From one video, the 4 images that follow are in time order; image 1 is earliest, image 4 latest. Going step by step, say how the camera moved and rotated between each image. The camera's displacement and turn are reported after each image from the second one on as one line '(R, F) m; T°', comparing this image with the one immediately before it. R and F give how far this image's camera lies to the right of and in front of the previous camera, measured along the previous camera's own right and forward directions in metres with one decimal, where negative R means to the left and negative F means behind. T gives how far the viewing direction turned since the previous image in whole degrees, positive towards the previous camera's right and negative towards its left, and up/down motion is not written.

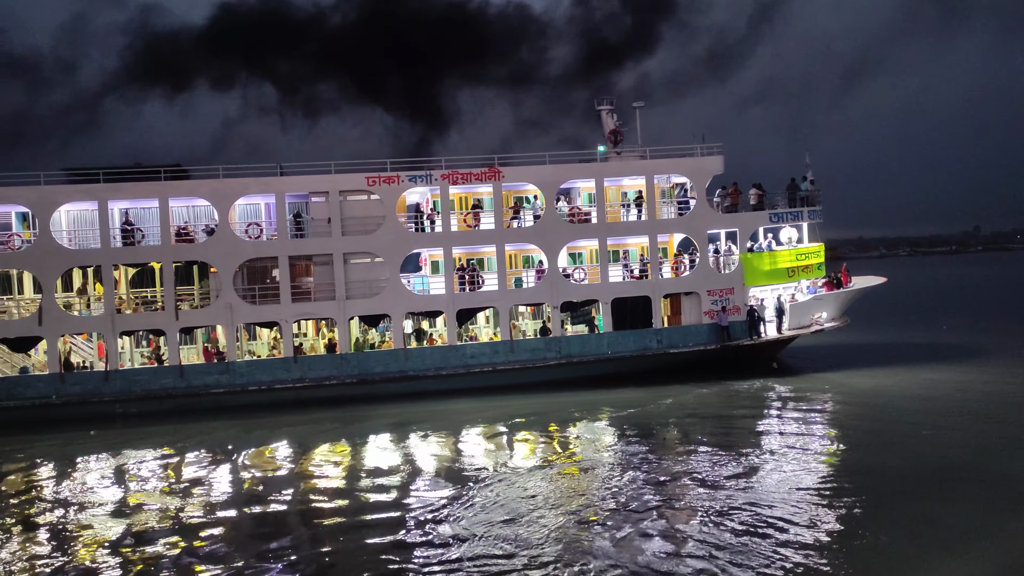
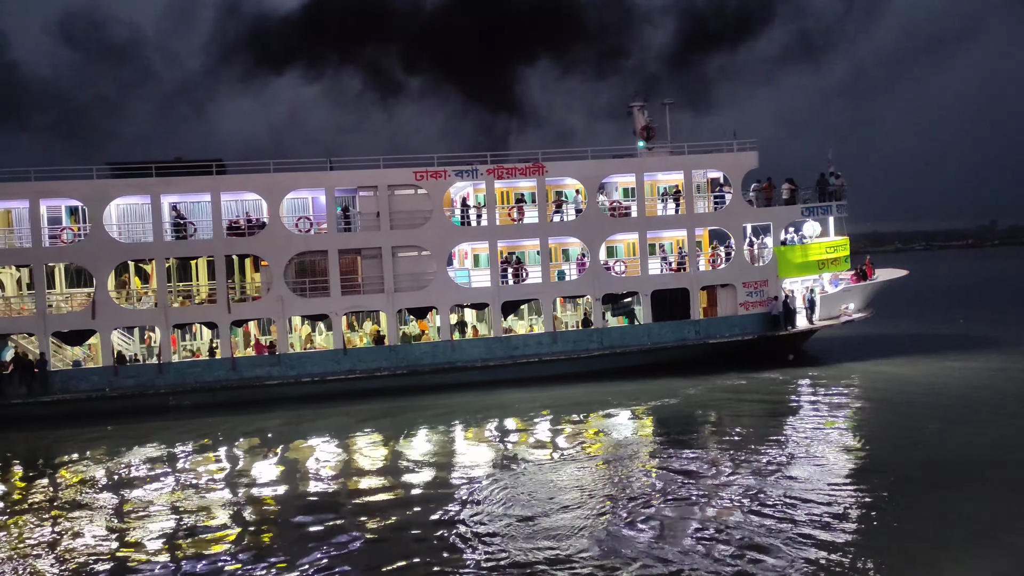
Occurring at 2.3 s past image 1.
(-1.7, -0.4) m; +1°
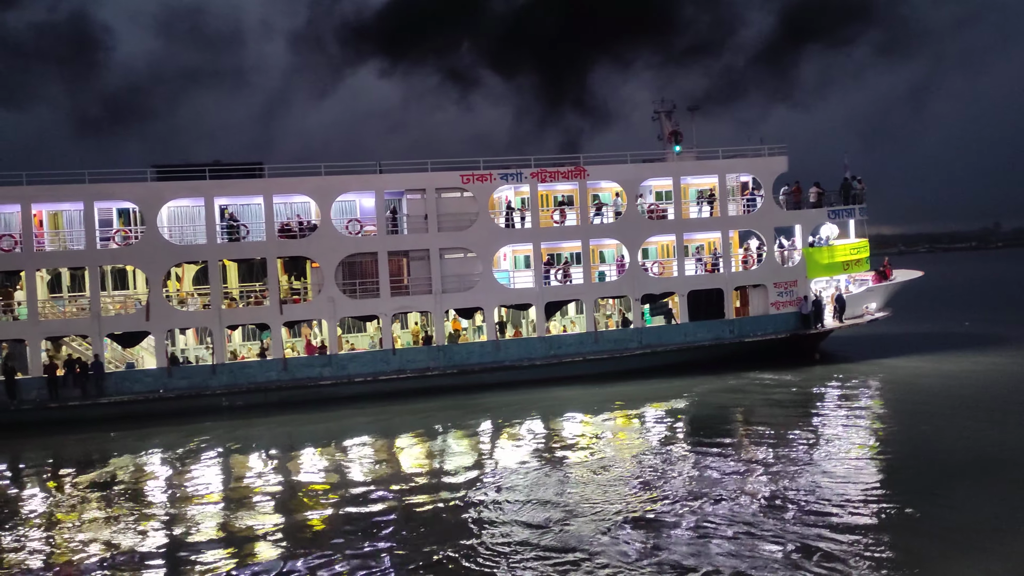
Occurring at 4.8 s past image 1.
(-2.0, -0.4) m; +2°
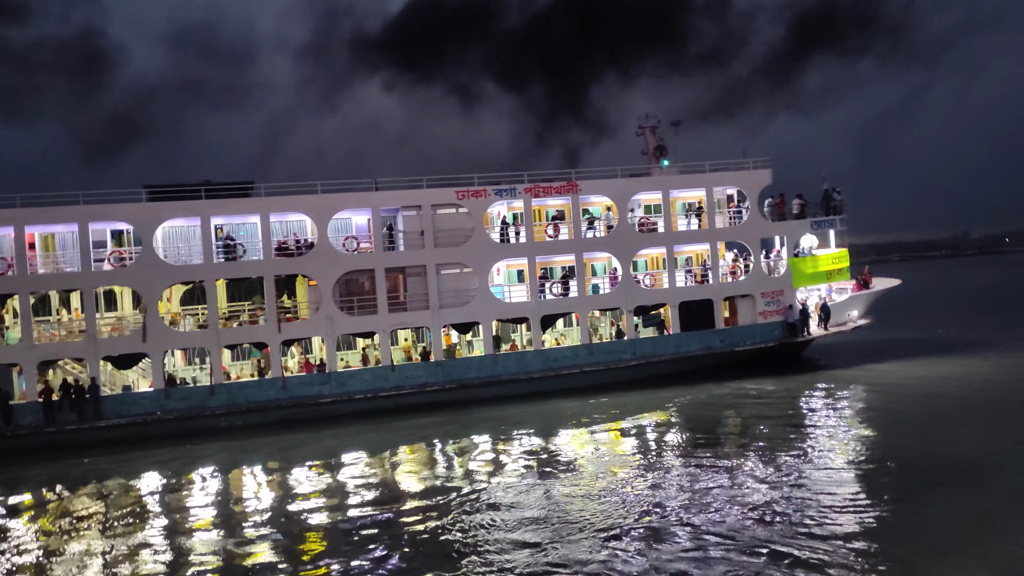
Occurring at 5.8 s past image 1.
(-0.7, -0.2) m; +2°
